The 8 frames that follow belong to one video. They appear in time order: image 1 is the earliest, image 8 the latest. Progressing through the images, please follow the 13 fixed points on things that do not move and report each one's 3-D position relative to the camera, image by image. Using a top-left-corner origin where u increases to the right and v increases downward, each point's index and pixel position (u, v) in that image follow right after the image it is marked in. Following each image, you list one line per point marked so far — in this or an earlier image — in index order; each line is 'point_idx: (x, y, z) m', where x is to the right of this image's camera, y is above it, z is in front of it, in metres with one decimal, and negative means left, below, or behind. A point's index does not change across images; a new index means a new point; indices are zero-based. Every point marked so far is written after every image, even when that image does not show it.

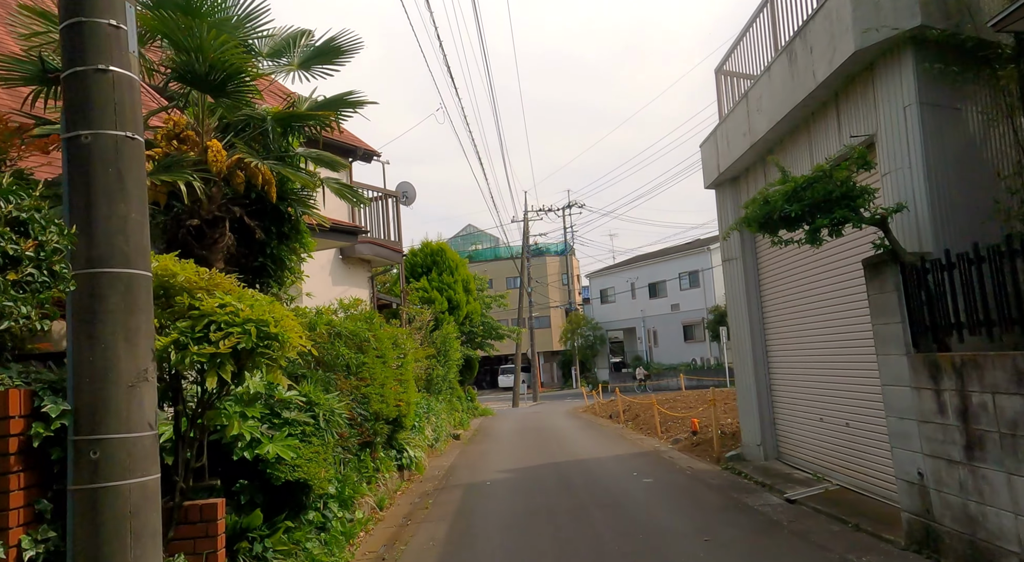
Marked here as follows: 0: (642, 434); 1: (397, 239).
0: (+3.0, -3.6, +16.2) m
1: (-2.9, +1.1, +17.7) m
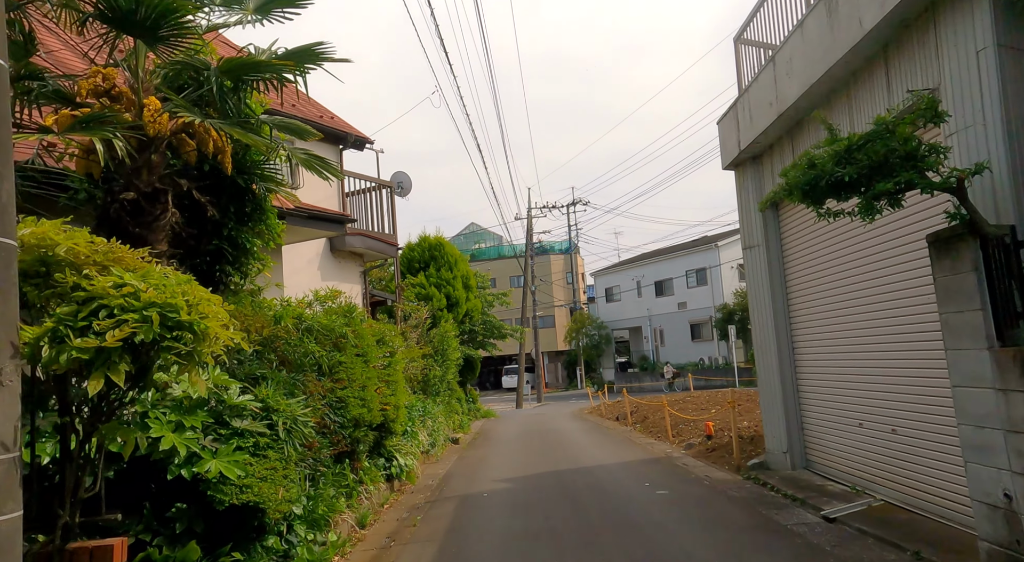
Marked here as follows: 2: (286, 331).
0: (+3.1, -3.4, +15.2) m
1: (-2.9, +1.2, +16.8) m
2: (-2.0, -0.5, +6.2) m
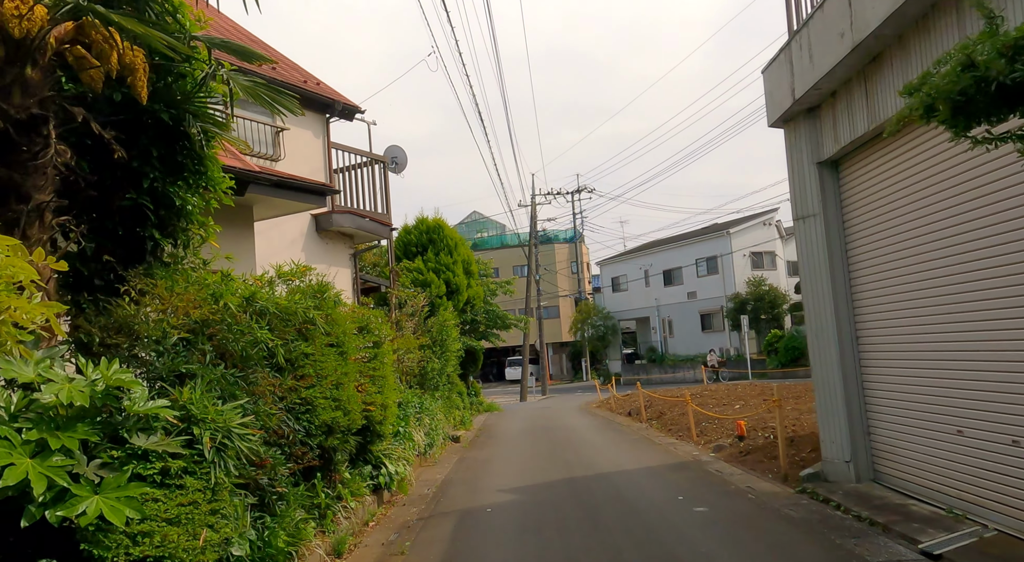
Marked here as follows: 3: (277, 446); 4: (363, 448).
0: (+3.2, -3.1, +13.7) m
1: (-2.8, +1.5, +15.3) m
2: (-1.9, -0.2, +4.8) m
3: (-1.8, -1.2, +5.2) m
4: (-1.8, -2.0, +8.3) m
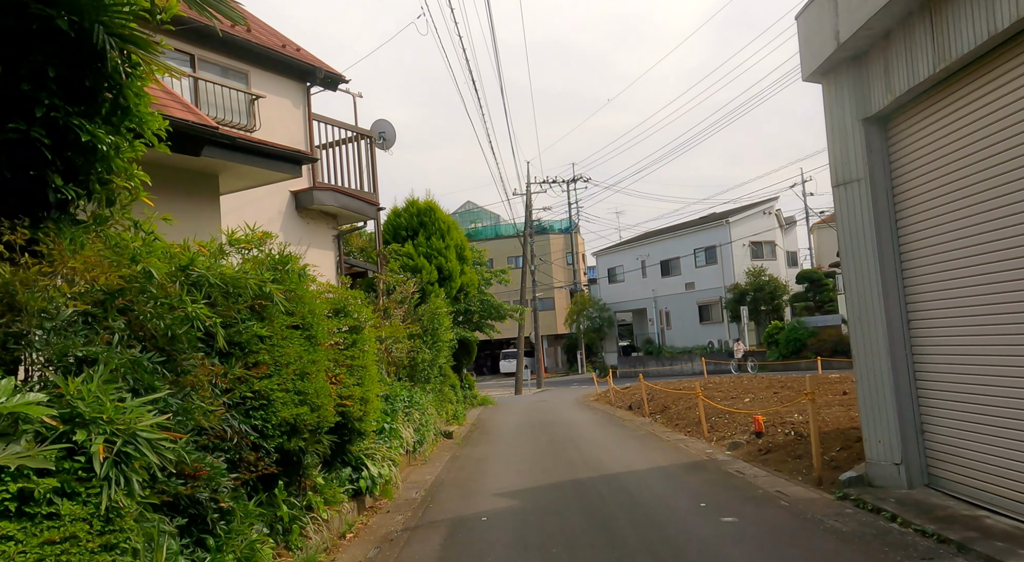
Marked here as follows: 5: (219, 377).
0: (+3.1, -2.8, +12.8) m
1: (-2.8, +1.9, +14.2) m
2: (-1.9, 0.0, +3.7) m
3: (-1.8, -1.0, +4.2) m
4: (-1.8, -1.7, +7.2) m
5: (-1.7, -0.6, +4.2) m
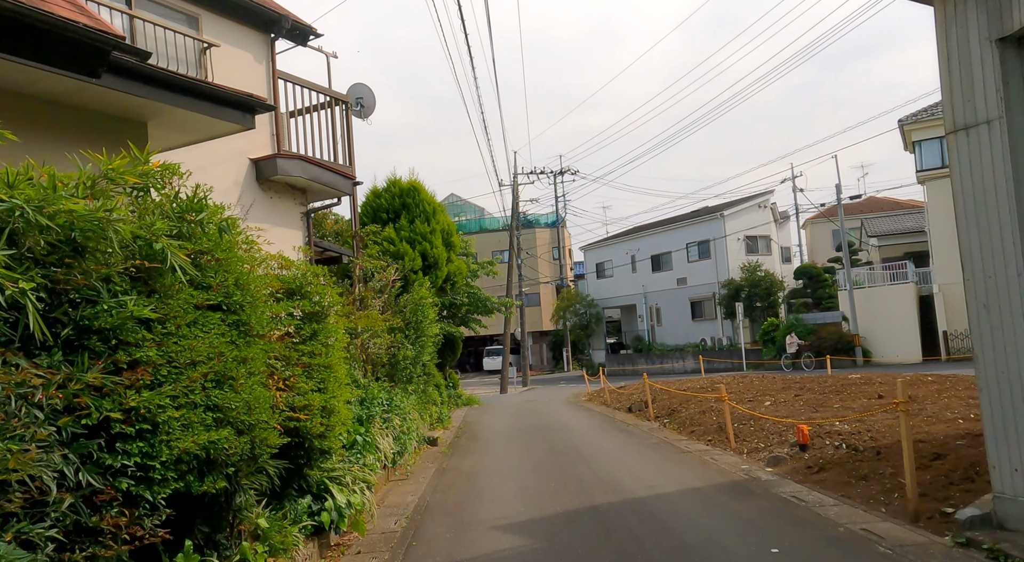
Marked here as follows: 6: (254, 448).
0: (+3.1, -2.6, +11.1) m
1: (-2.9, +2.1, +12.4) m
2: (-1.7, +0.2, +1.9) m
3: (-1.6, -0.8, +2.4) m
4: (-1.7, -1.5, +5.4) m
5: (-1.6, -0.4, +2.4) m
6: (-1.4, -0.9, +3.9) m
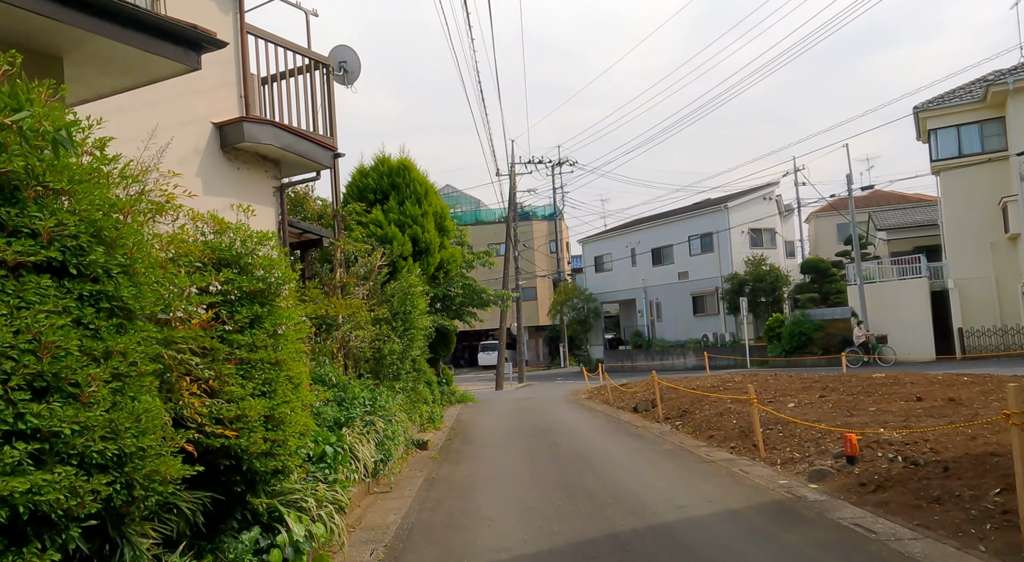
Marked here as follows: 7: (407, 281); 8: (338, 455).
0: (+3.0, -2.4, +9.8) m
1: (-2.9, +2.4, +11.1) m
2: (-1.7, +0.3, +0.6) m
3: (-1.6, -0.6, +1.1) m
4: (-1.7, -1.3, +4.1) m
5: (-1.5, -0.2, +1.1) m
6: (-1.4, -0.8, +2.6) m
7: (-1.8, 0.0, +12.1) m
8: (-1.7, -1.7, +6.7) m
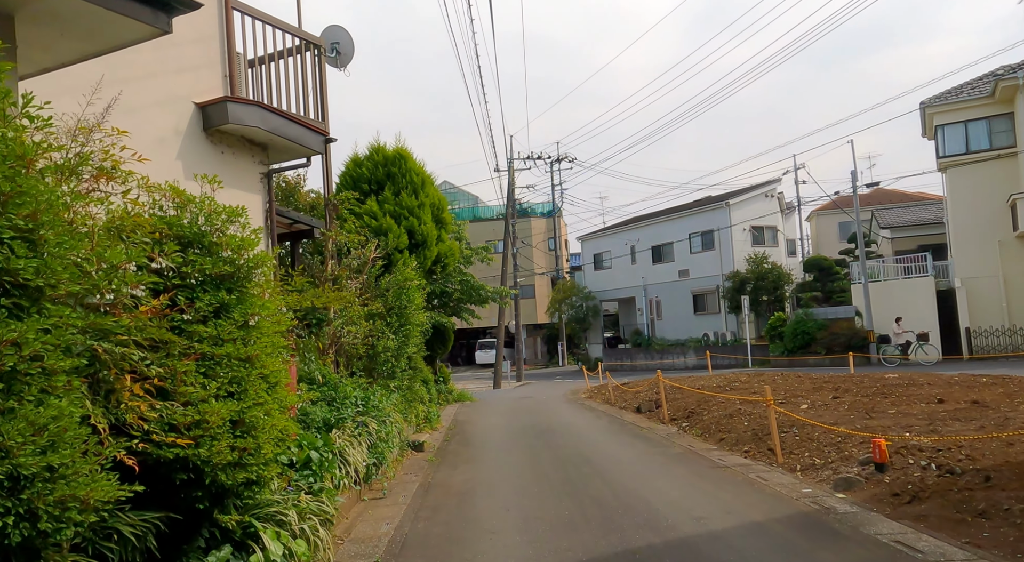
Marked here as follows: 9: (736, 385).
0: (+3.0, -2.3, +9.3) m
1: (-2.9, +2.5, +10.5) m
2: (-1.6, +0.4, 0.0) m
3: (-1.5, -0.6, +0.5) m
4: (-1.6, -1.2, +3.5) m
5: (-1.5, -0.1, +0.5) m
6: (-1.3, -0.7, +2.0) m
7: (-1.8, +0.1, +11.5) m
8: (-1.6, -1.6, +6.1) m
9: (+5.2, -2.4, +16.2) m
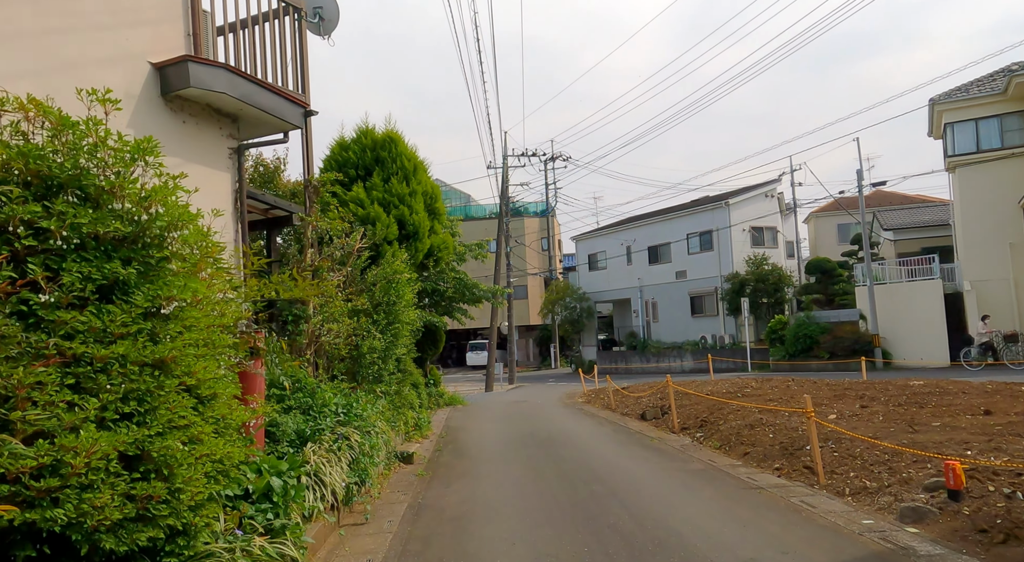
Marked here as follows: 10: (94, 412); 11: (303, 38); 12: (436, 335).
0: (+3.1, -2.3, +8.2) m
1: (-2.8, +2.6, +9.3) m
2: (-1.4, +0.6, -1.1) m
3: (-1.3, -0.4, -0.7) m
4: (-1.5, -1.1, +2.4) m
5: (-1.3, 0.0, -0.6) m
6: (-1.2, -0.6, +0.8) m
7: (-1.8, +0.2, +10.4) m
8: (-1.6, -1.5, +4.9) m
9: (+5.1, -2.4, +15.1) m
10: (-1.2, -0.4, +2.0) m
11: (-2.9, +3.4, +9.6) m
12: (-1.8, -1.3, +16.5) m
